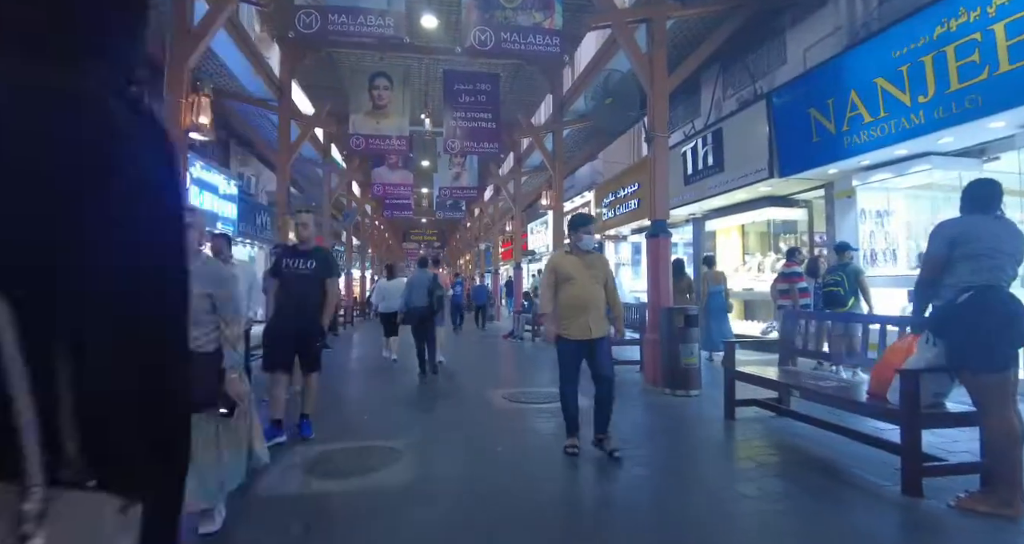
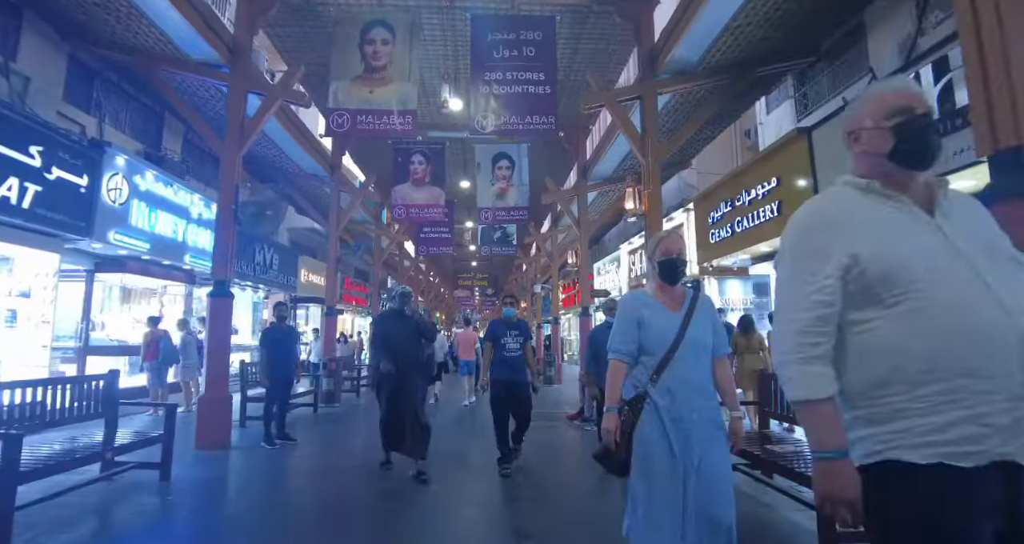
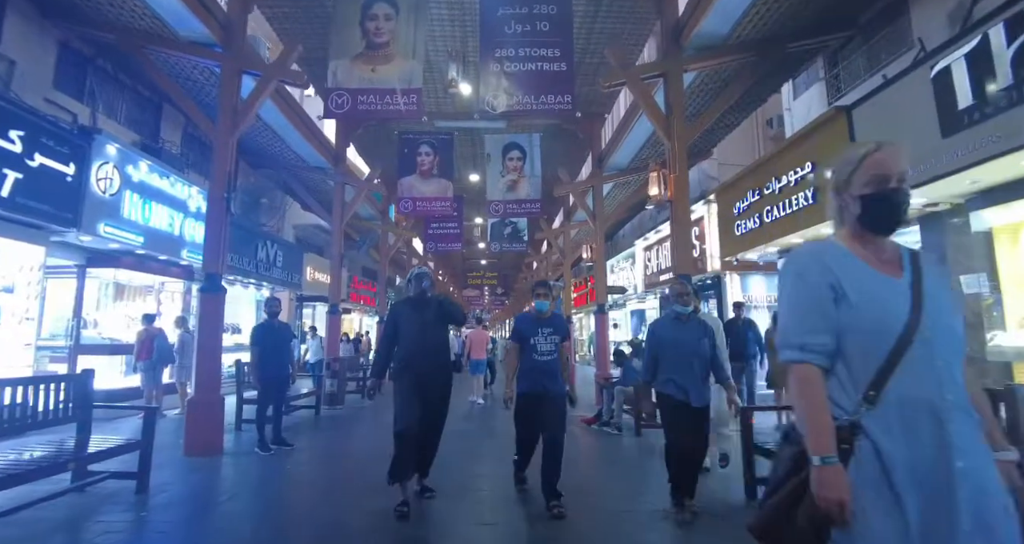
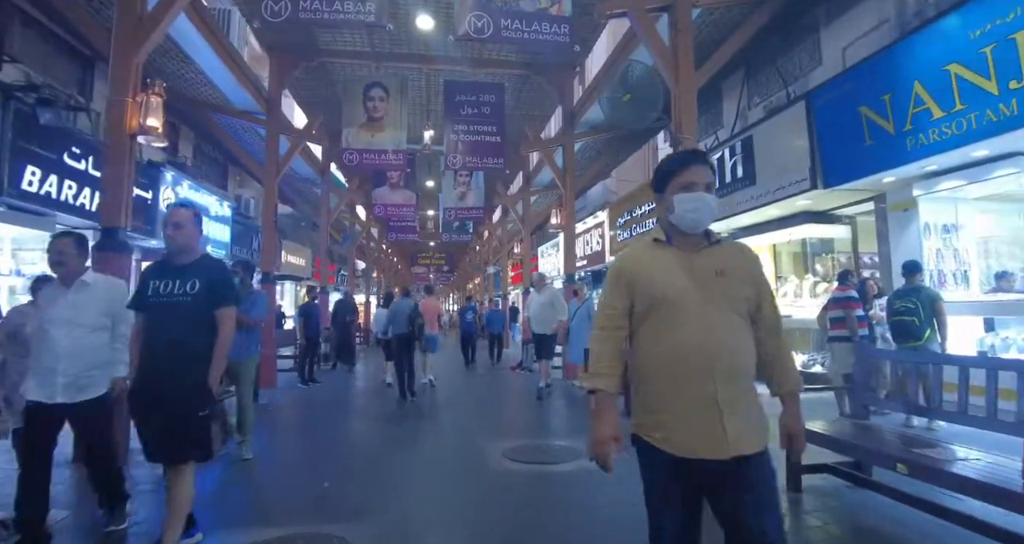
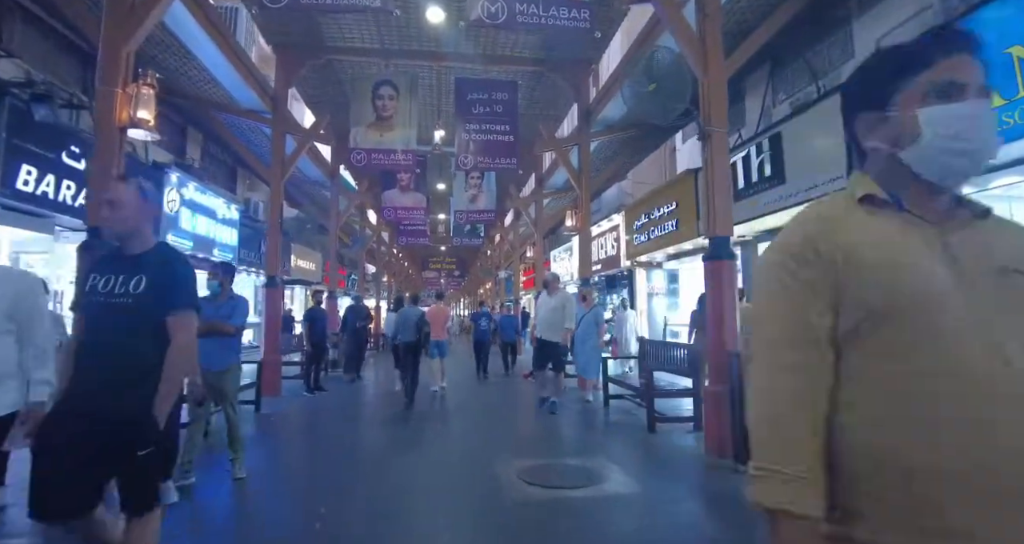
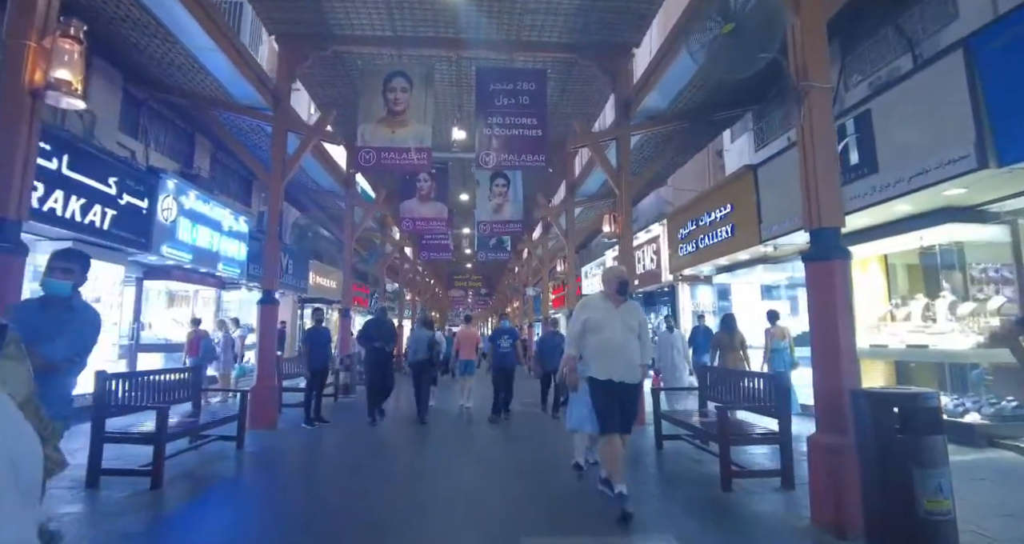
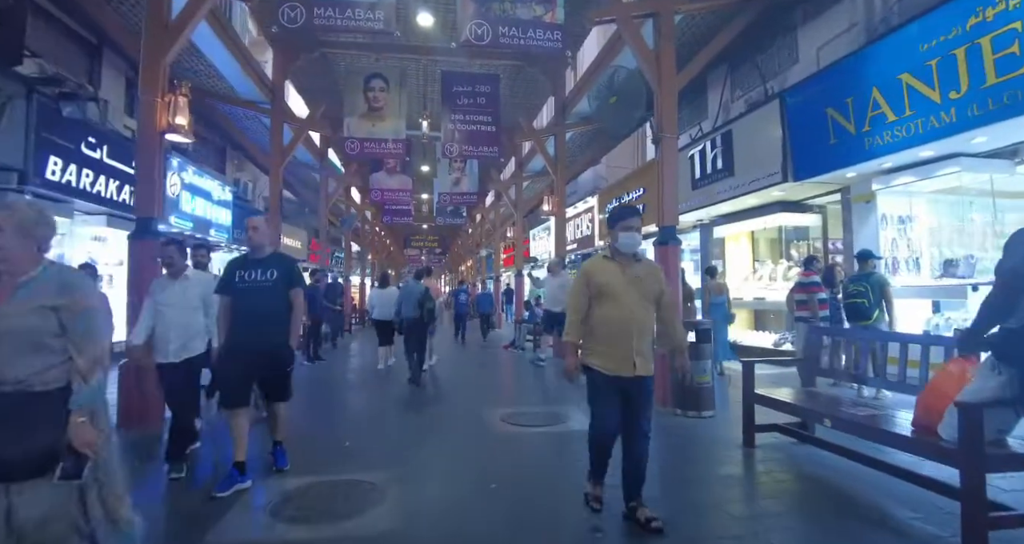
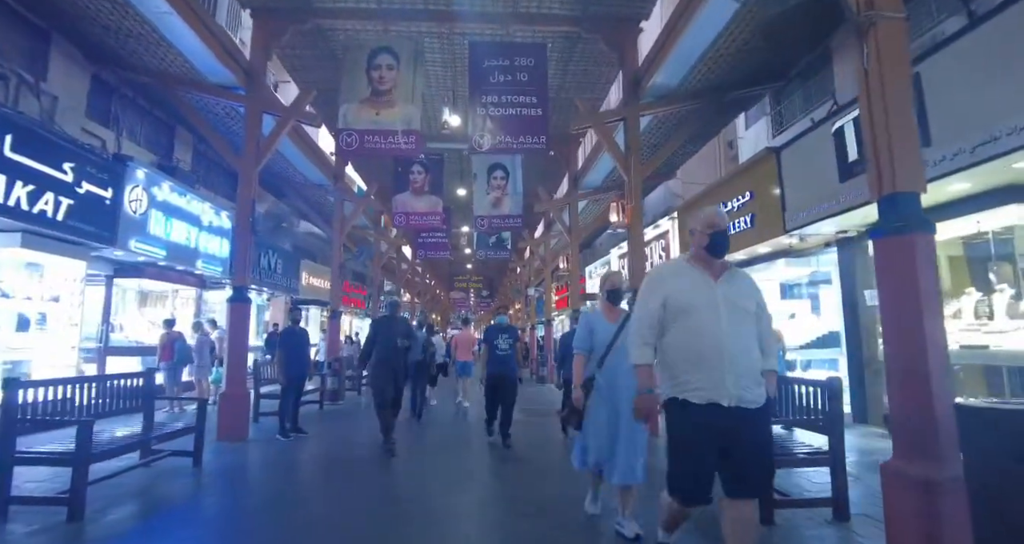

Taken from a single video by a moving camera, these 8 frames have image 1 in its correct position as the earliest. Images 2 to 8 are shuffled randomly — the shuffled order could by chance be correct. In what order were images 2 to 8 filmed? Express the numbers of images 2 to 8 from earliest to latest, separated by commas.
7, 4, 5, 6, 8, 2, 3
